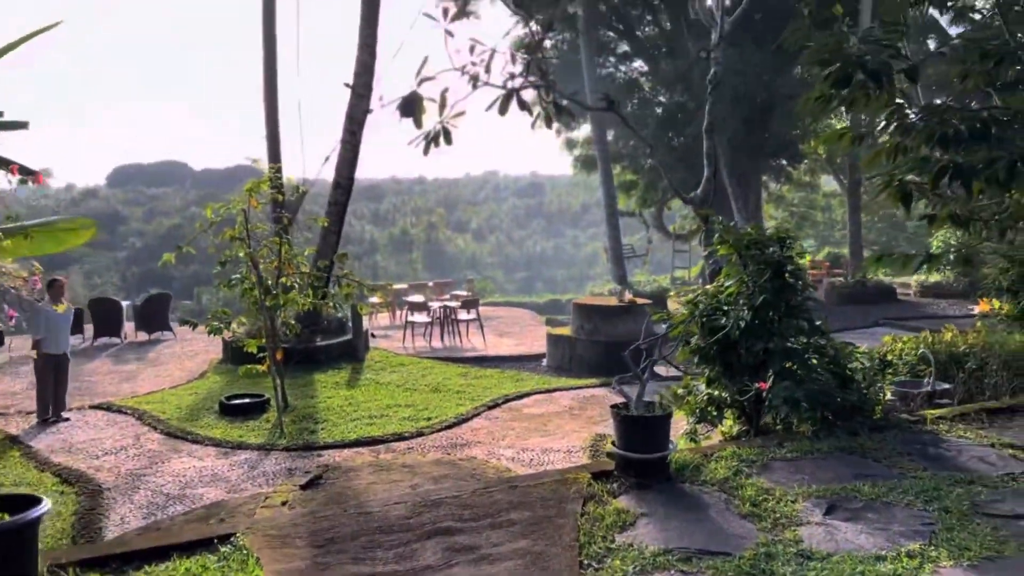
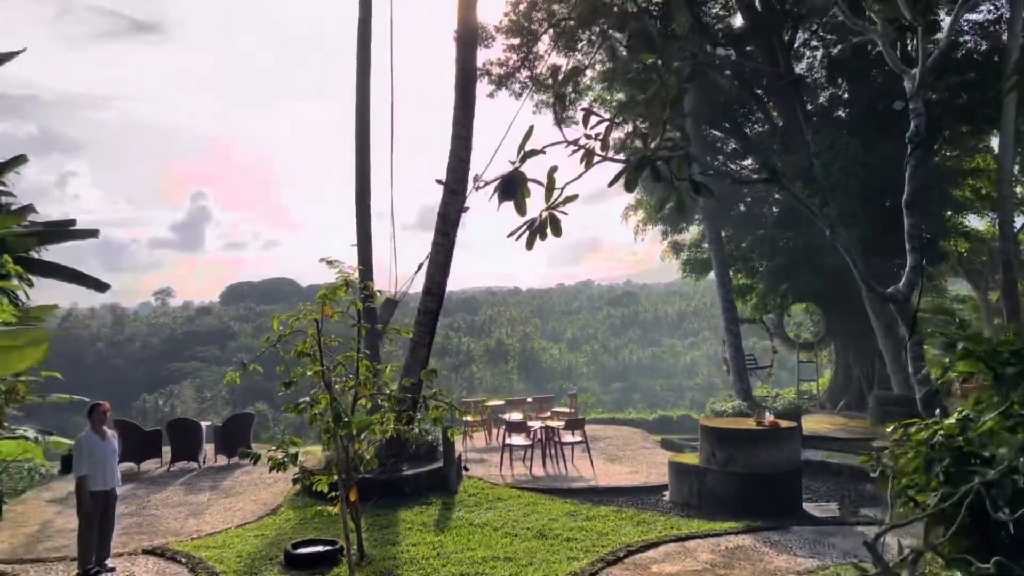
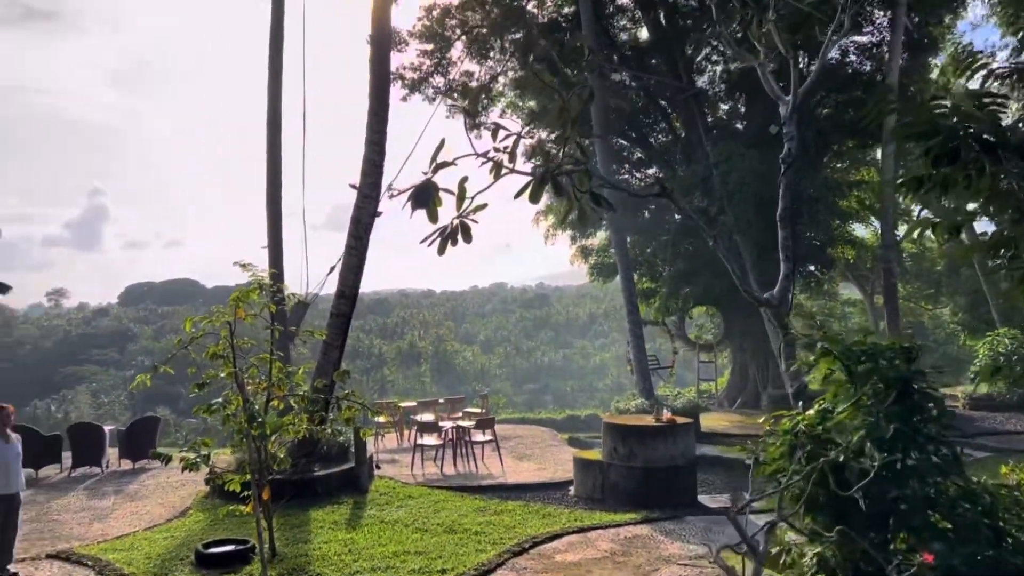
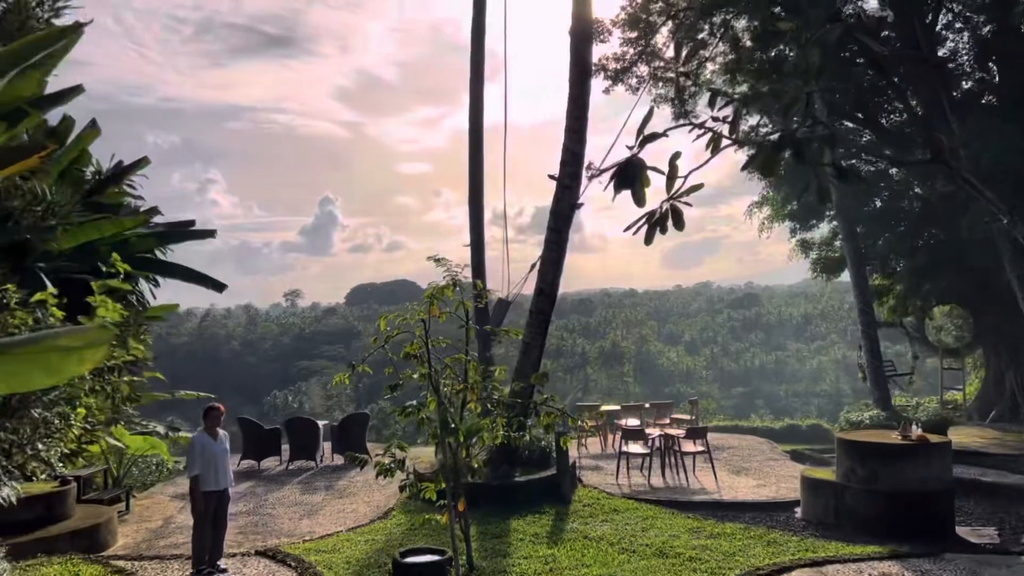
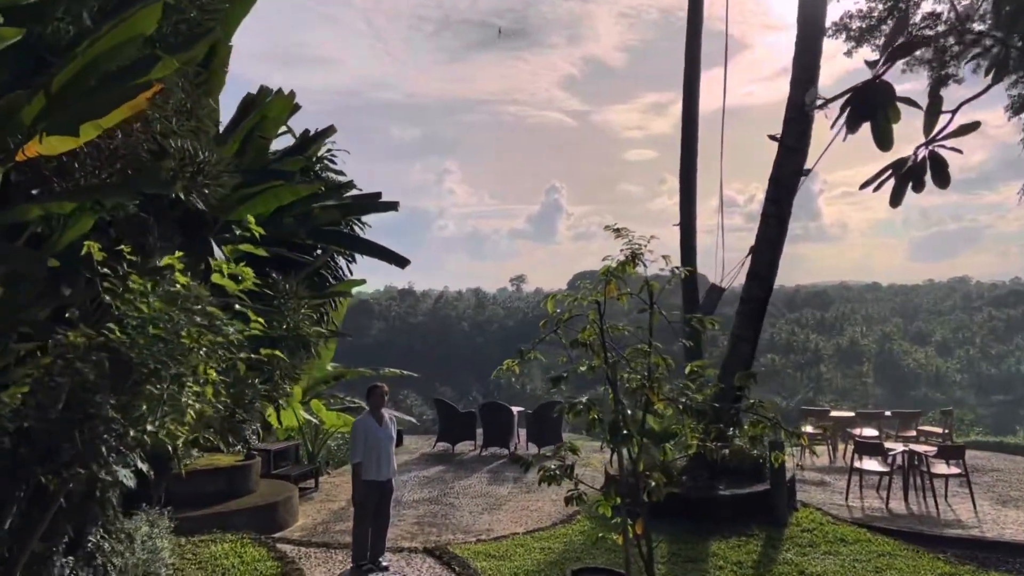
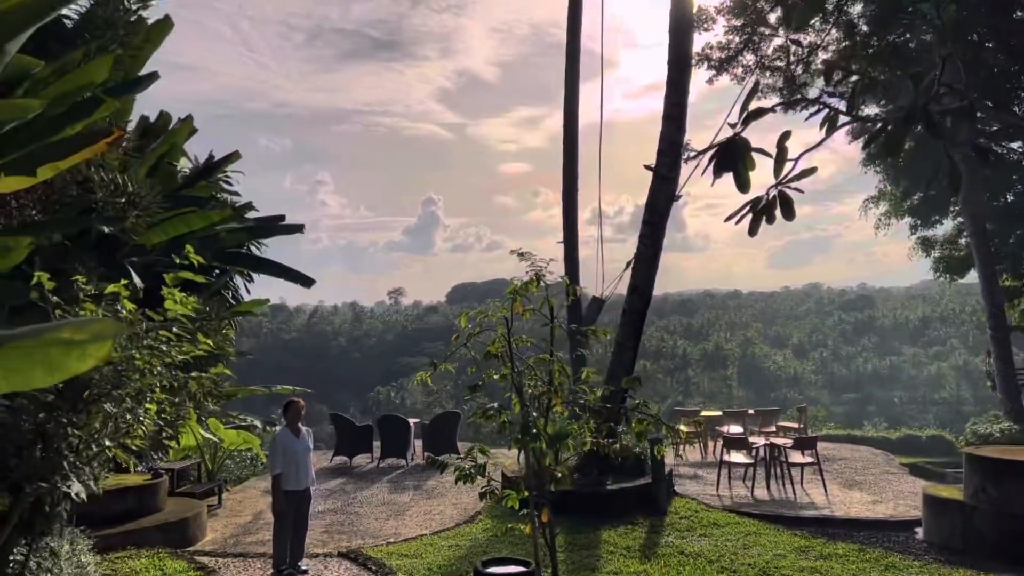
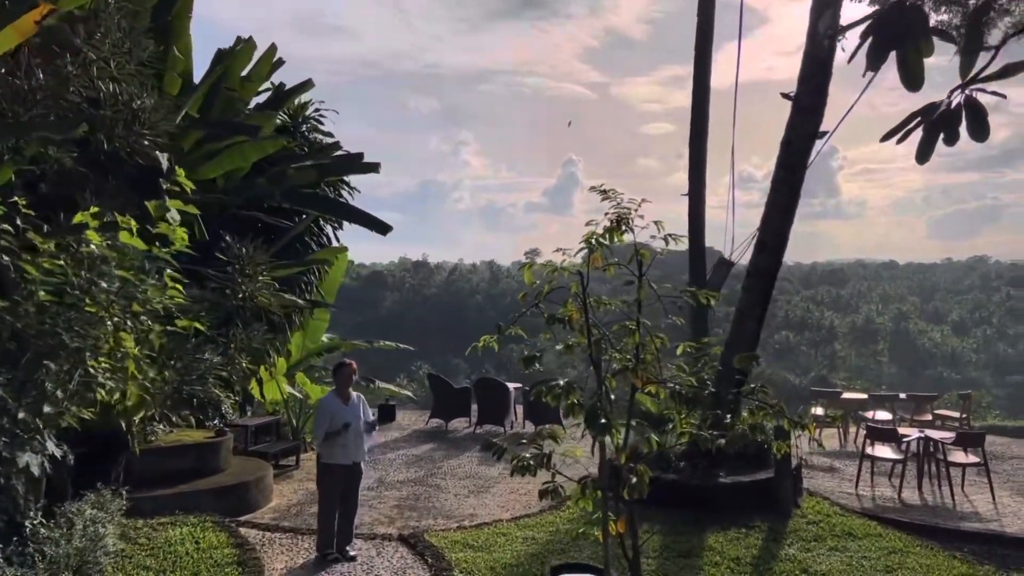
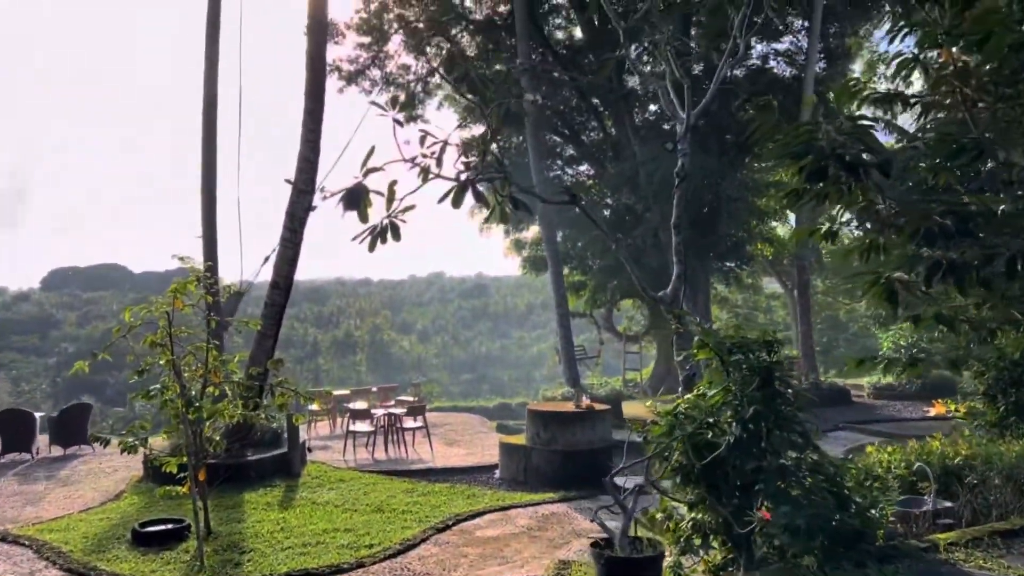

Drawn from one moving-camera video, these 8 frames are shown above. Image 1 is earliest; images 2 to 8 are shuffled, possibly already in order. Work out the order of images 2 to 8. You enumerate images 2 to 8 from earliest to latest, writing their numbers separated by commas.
8, 3, 2, 4, 6, 5, 7
